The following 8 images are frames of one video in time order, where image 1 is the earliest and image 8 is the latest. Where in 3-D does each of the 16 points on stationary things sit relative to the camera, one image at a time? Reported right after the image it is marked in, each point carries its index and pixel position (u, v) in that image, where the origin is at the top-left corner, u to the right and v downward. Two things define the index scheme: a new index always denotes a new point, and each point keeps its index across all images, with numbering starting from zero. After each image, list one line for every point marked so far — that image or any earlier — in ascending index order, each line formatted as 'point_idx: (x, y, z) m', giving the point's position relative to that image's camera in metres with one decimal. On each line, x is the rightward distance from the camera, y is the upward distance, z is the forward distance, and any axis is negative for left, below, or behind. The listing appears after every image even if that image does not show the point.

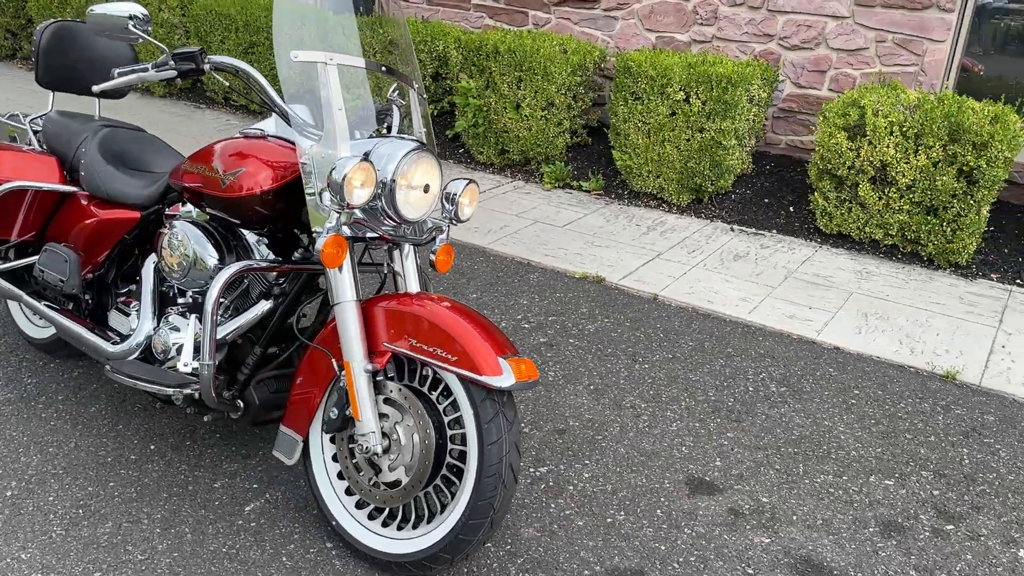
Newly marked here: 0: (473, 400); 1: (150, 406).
0: (-0.1, -0.3, +2.1) m
1: (-1.3, -0.4, +3.0) m
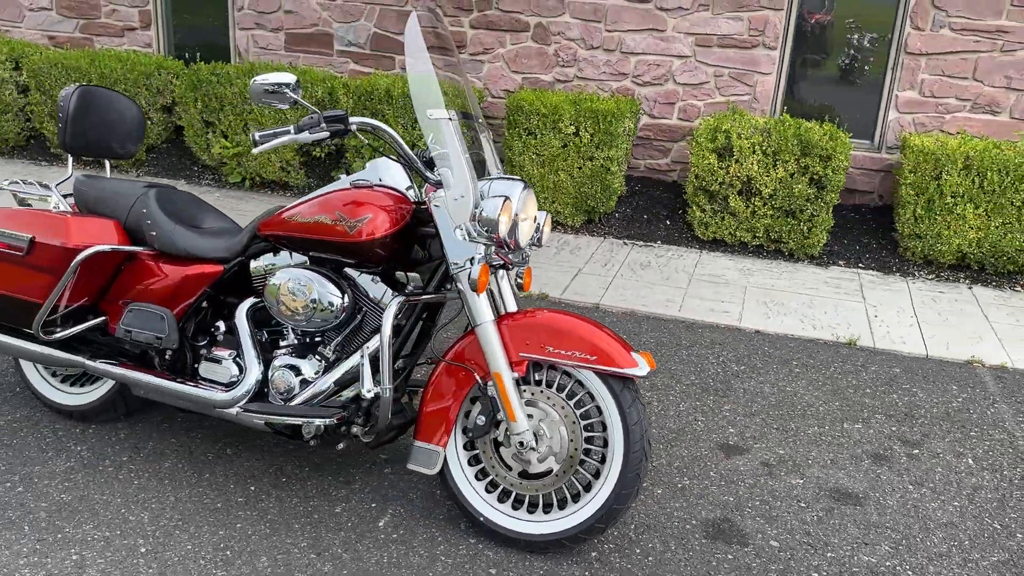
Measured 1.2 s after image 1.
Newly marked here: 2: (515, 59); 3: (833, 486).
0: (+0.3, -0.3, +2.5) m
1: (-1.0, -0.6, +3.1) m
2: (0.0, +1.9, +7.1) m
3: (+1.2, -0.7, +3.1) m
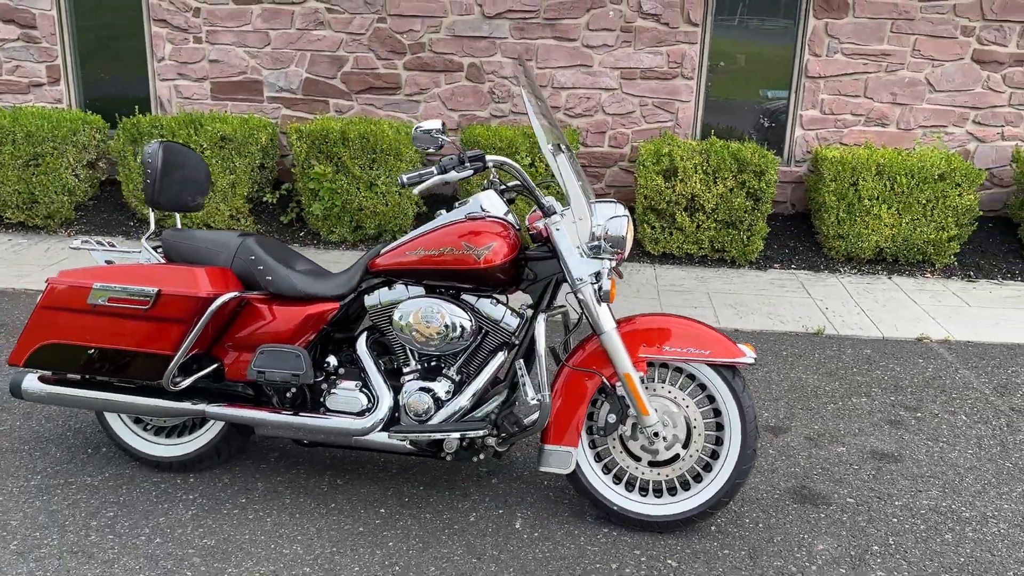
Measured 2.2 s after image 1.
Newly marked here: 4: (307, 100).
0: (+0.7, -0.3, +2.9) m
1: (-0.7, -0.7, +3.2) m
2: (-0.5, +1.6, +7.4) m
3: (+1.5, -0.7, +3.6) m
4: (-1.8, +1.6, +7.6) m
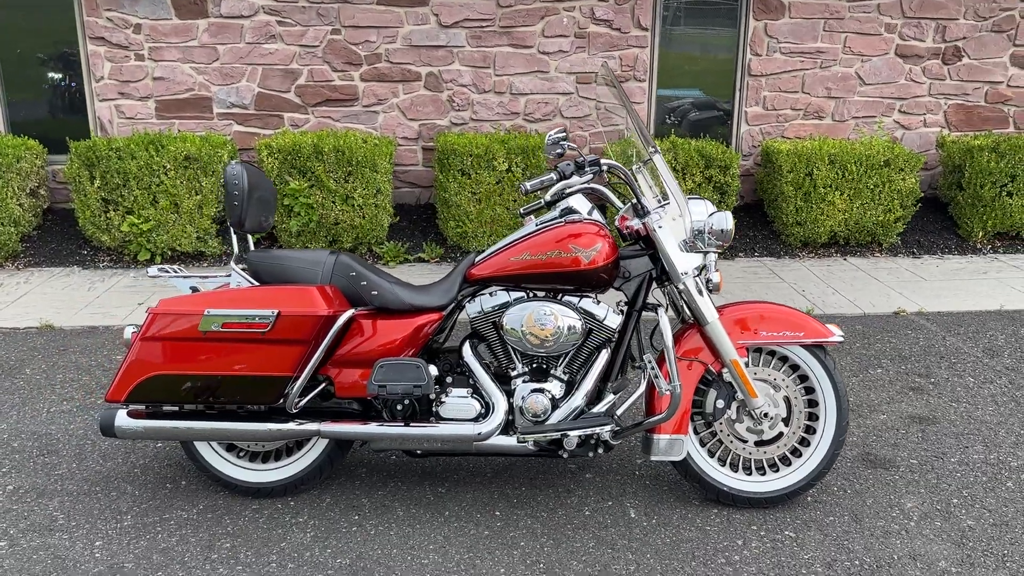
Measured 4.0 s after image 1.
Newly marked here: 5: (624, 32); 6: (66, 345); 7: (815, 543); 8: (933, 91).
0: (+1.1, -0.2, +3.1) m
1: (-0.3, -0.8, +3.2) m
2: (-0.9, +1.6, +7.4) m
3: (+1.8, -0.6, +3.9) m
4: (-2.2, +1.5, +7.4) m
5: (+1.0, +2.2, +7.4) m
6: (-2.5, -0.3, +4.9) m
7: (+1.0, -0.9, +2.9) m
8: (+3.7, +1.7, +7.7) m
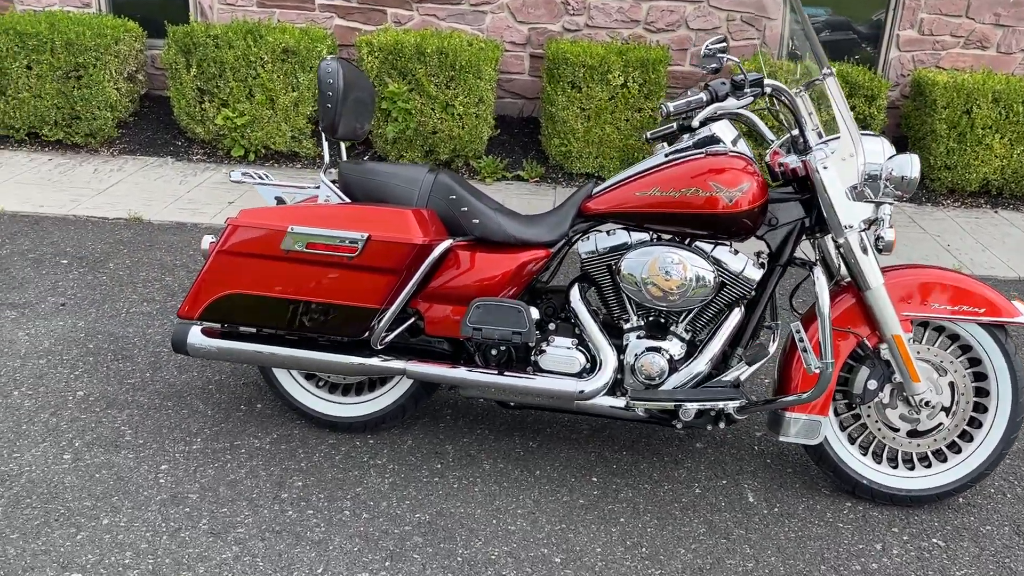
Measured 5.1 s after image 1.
0: (+1.5, -0.1, +2.6) m
1: (+0.1, -0.5, +2.9) m
2: (+0.1, +2.2, +6.9) m
3: (+2.2, -0.5, +3.4) m
4: (-1.2, +2.2, +7.0) m
5: (+1.9, +2.7, +6.6) m
6: (-2.0, +0.3, +4.8) m
7: (+1.3, -0.8, +2.5) m
8: (+4.7, +2.0, +6.6) m
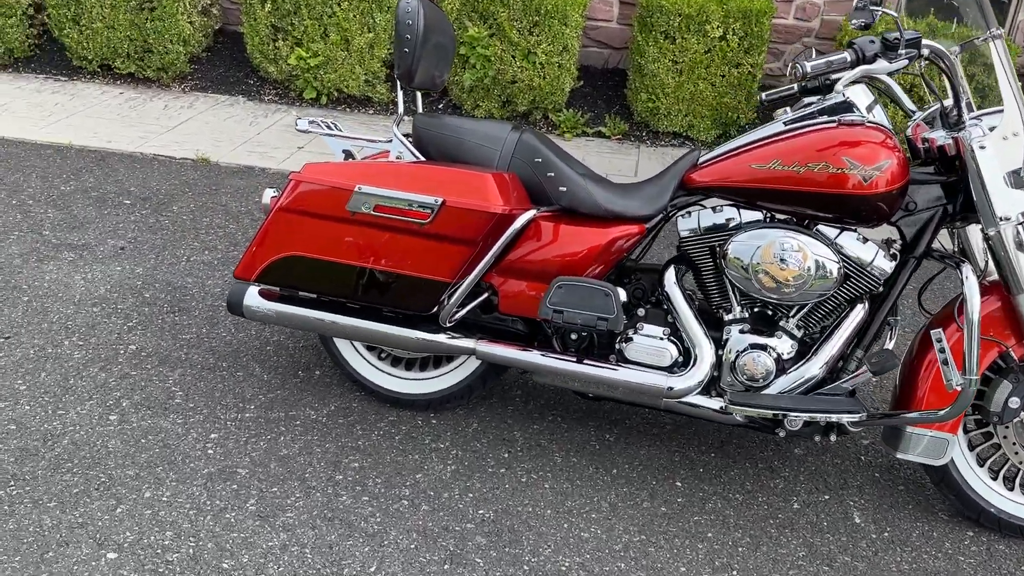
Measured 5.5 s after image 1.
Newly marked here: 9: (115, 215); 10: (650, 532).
0: (+1.7, -0.2, +2.2) m
1: (+0.3, -0.5, +2.6) m
2: (+0.8, +2.5, +6.4) m
3: (+2.5, -0.5, +2.9) m
4: (-0.5, +2.6, +6.6) m
5: (+2.6, +2.8, +5.9) m
6: (-1.6, +0.6, +4.6) m
7: (+1.5, -0.8, +2.1) m
8: (+5.3, +2.0, +5.9) m
9: (-1.9, +0.3, +4.1) m
10: (+0.4, -0.6, +2.3) m
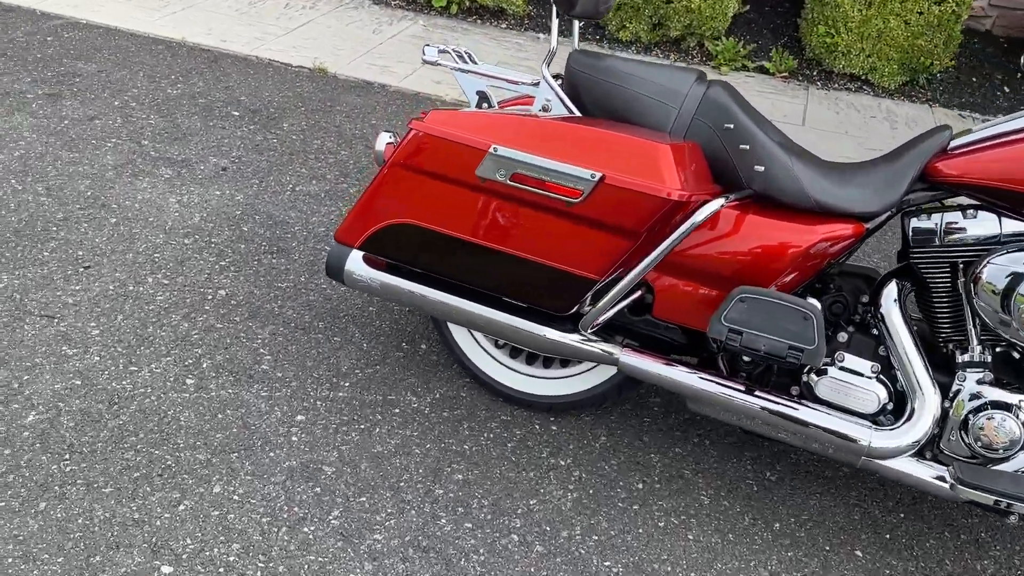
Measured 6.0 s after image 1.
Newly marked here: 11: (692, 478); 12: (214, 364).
0: (+2.0, -0.4, +1.5) m
1: (+0.6, -0.5, +2.1) m
2: (+1.8, +2.8, +5.5) m
3: (+2.8, -0.7, +2.2) m
4: (+0.6, +3.0, +5.8) m
5: (+3.6, +2.9, +4.8) m
6: (-0.9, +0.9, +4.1) m
7: (+1.7, -1.0, +1.5) m
8: (+6.2, +1.8, +4.5) m
9: (-1.3, +0.7, +3.7) m
10: (+0.6, -0.7, +1.8) m
11: (+0.4, -0.5, +2.1) m
12: (-0.8, -0.2, +2.3) m
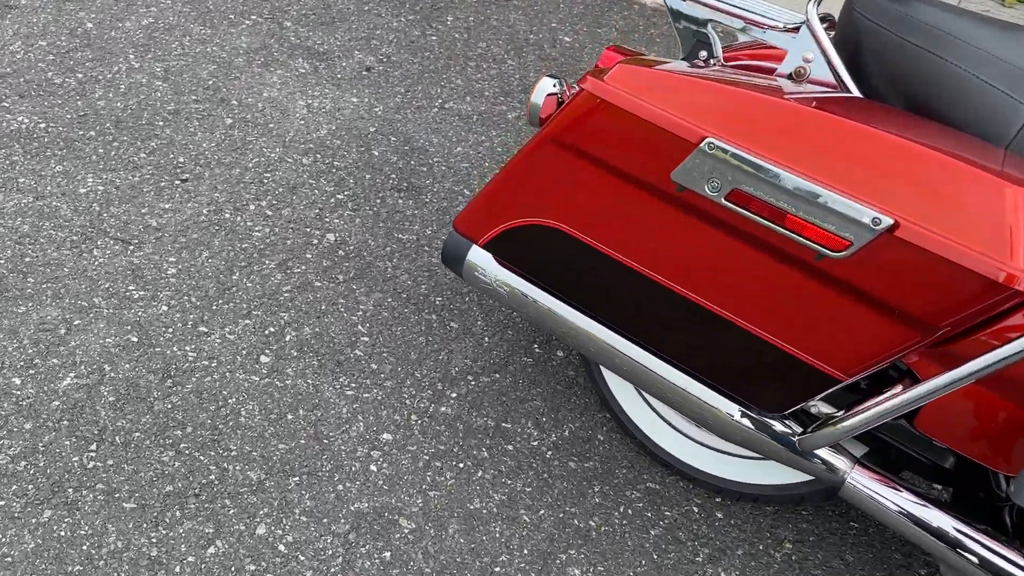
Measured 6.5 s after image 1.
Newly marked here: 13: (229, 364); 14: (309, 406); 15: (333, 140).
0: (+2.0, -0.8, +0.6) m
1: (+0.8, -0.6, +1.4) m
2: (+3.1, +2.7, +4.0) m
3: (+3.0, -1.2, +1.1) m
4: (+2.1, +3.2, +4.5) m
5: (+4.8, +2.4, +3.0) m
6: (0.0, +1.2, +3.5) m
7: (+1.7, -1.4, +0.7) m
8: (+7.1, +0.9, +2.4) m
9: (-0.5, +1.0, +3.1) m
10: (+0.8, -0.9, +1.1) m
11: (+0.7, -0.6, +1.4) m
12: (-0.5, -0.1, +1.9) m
13: (-0.6, -0.2, +1.8) m
14: (-0.4, -0.2, +1.7) m
15: (-0.5, +0.4, +2.5) m
